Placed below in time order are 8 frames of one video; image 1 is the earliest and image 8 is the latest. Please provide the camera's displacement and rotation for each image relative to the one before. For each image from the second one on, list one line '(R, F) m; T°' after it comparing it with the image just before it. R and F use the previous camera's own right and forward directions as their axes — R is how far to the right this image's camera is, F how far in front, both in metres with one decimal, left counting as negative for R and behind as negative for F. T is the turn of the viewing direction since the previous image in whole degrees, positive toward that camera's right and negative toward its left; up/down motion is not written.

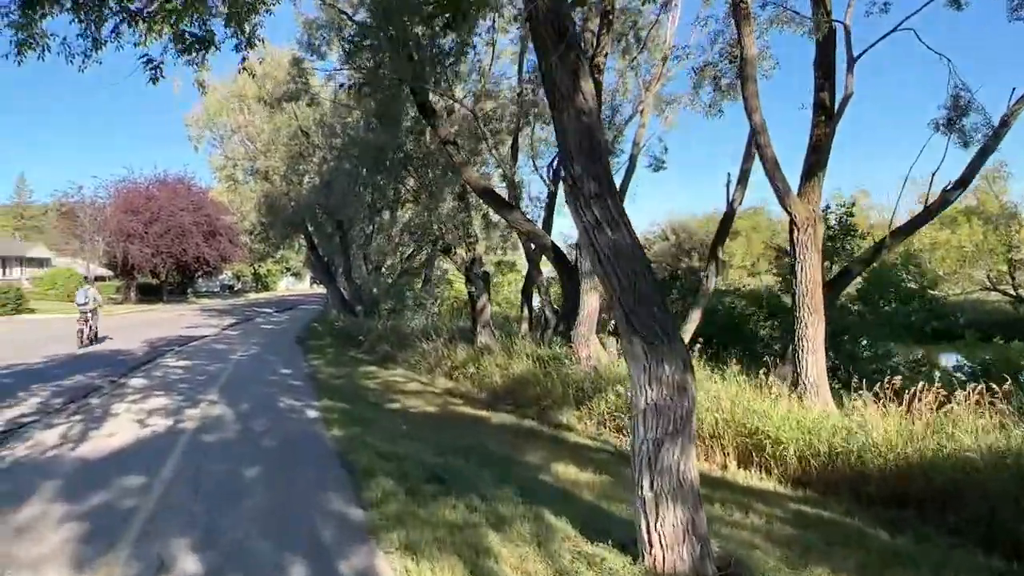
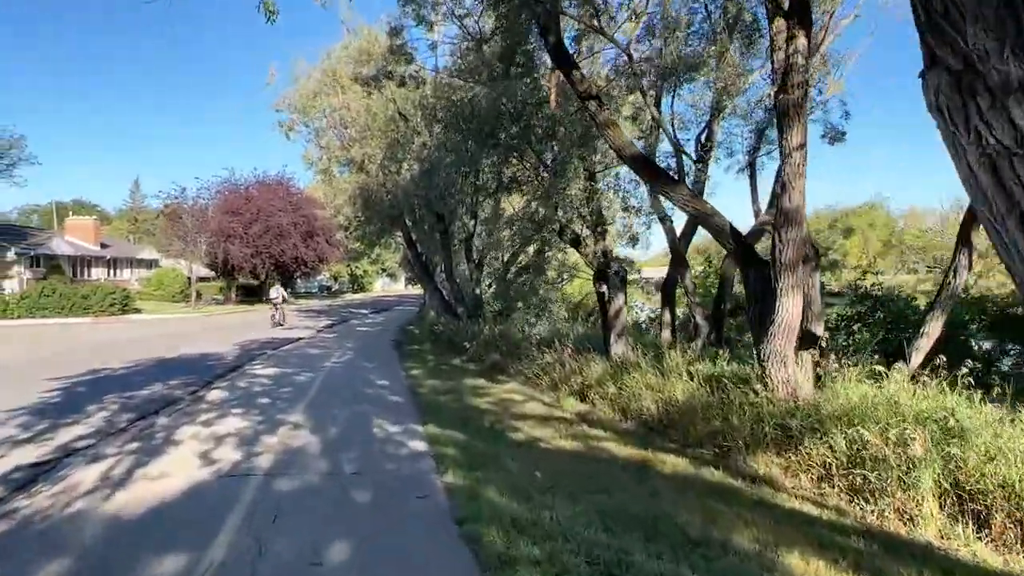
(-0.7, +2.4) m; -7°
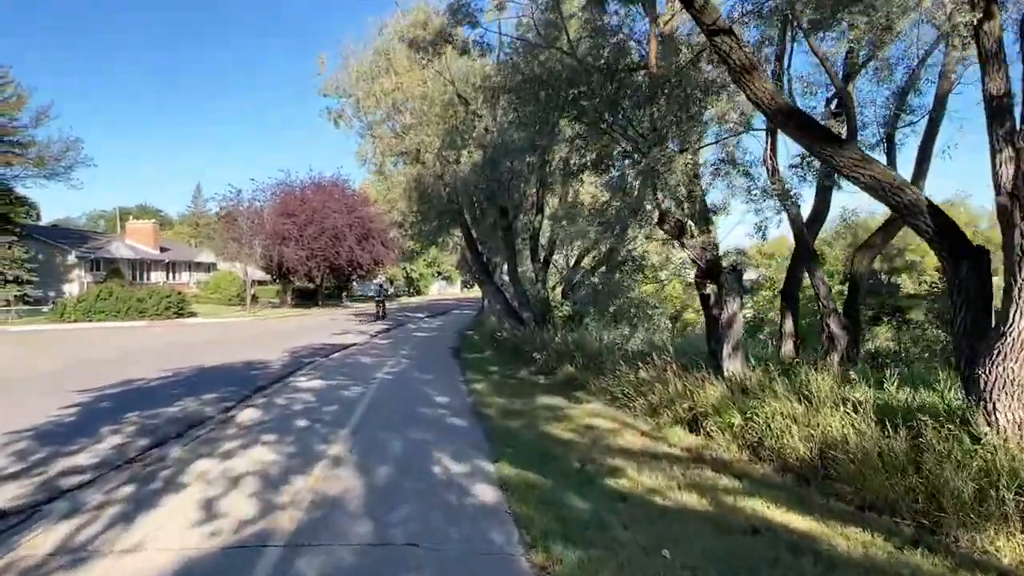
(-0.4, +2.0) m; -4°
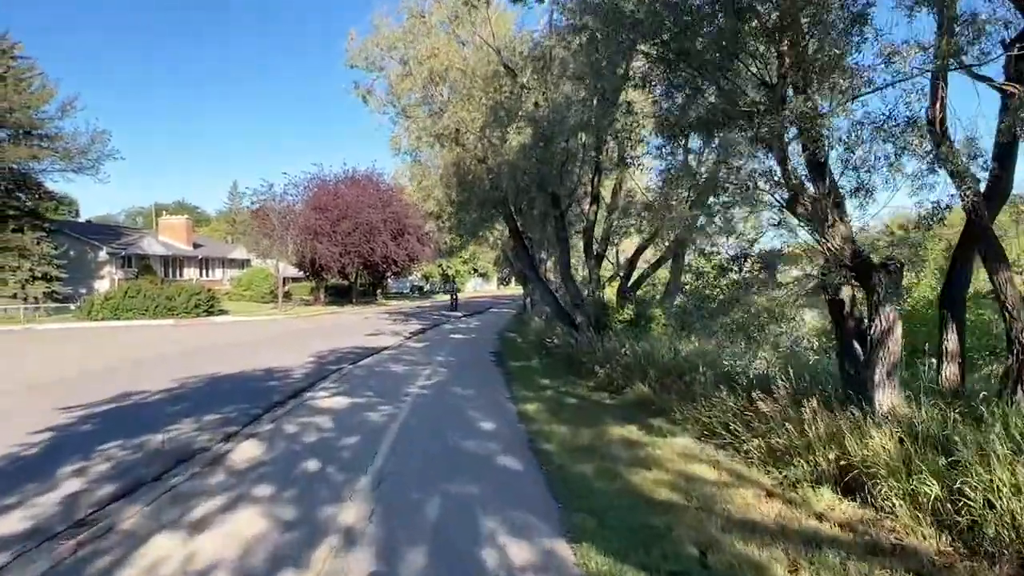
(-0.3, +2.2) m; -3°
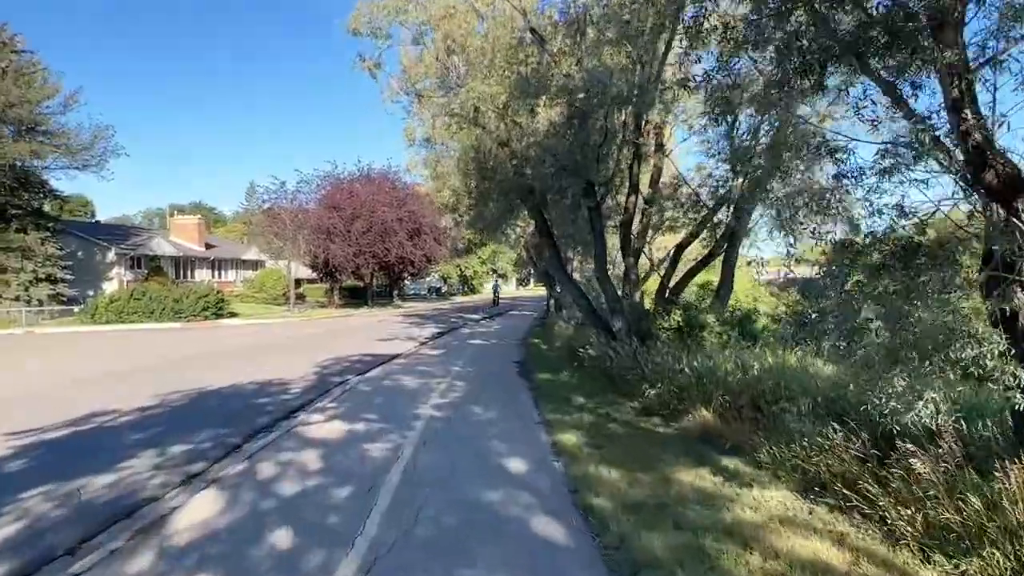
(-0.2, +2.0) m; -1°
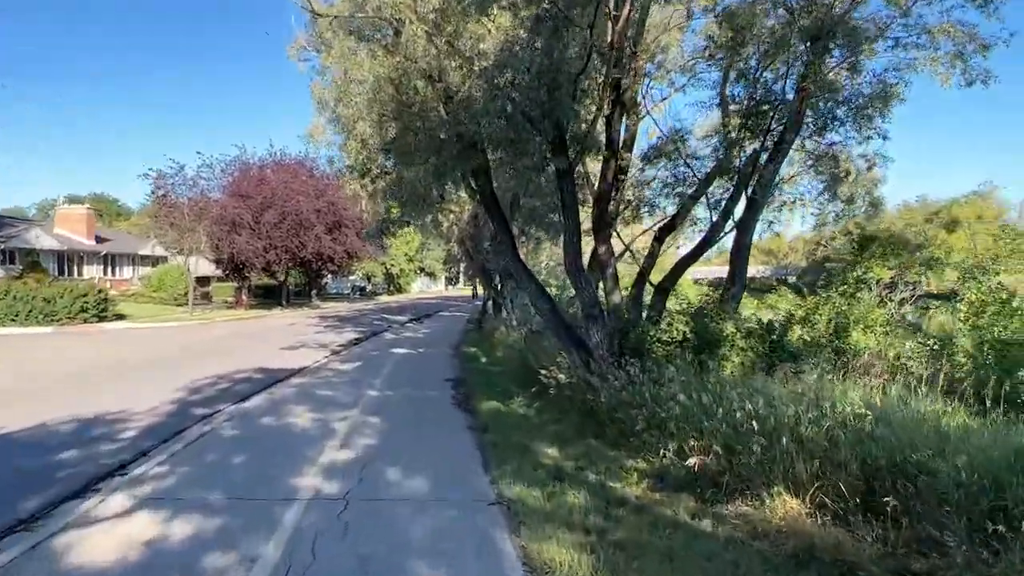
(-0.1, +4.0) m; +5°
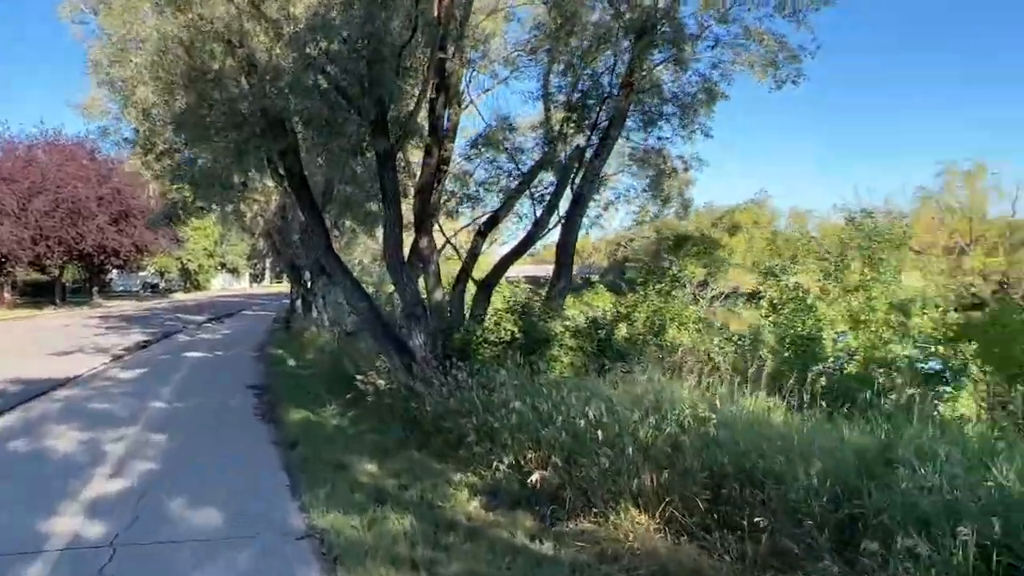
(0.0, +0.7) m; +14°
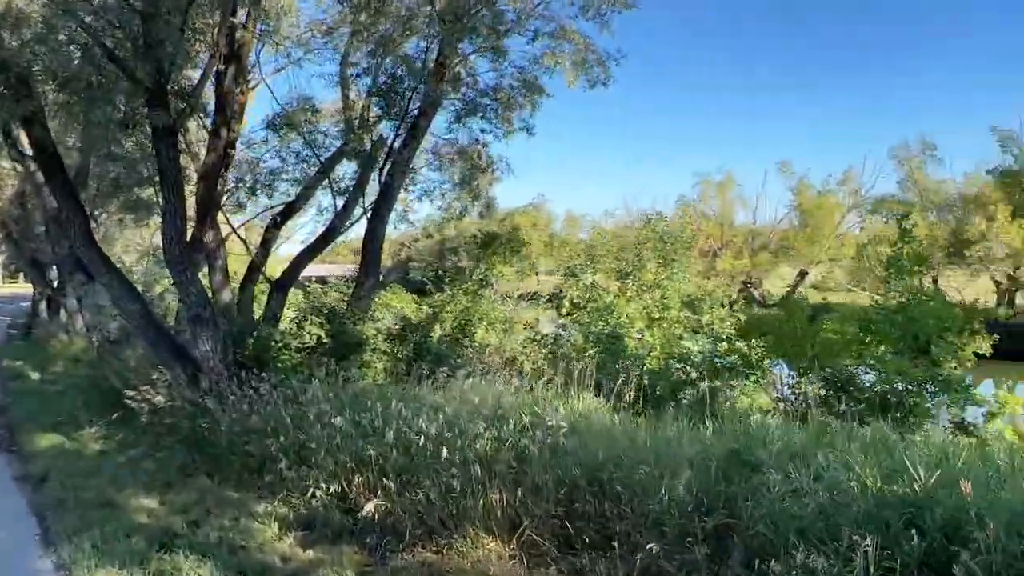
(-0.3, +0.7) m; +16°
